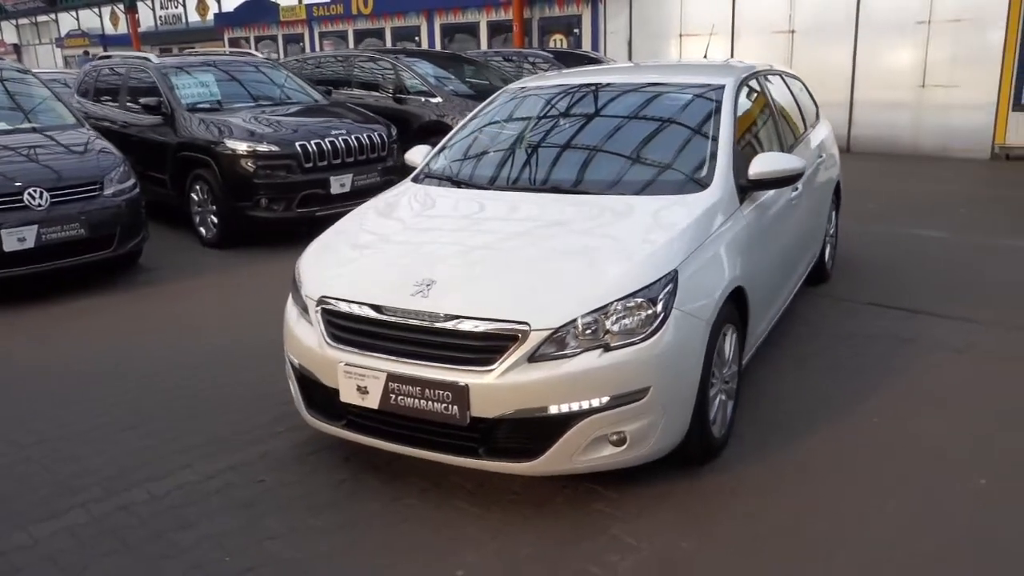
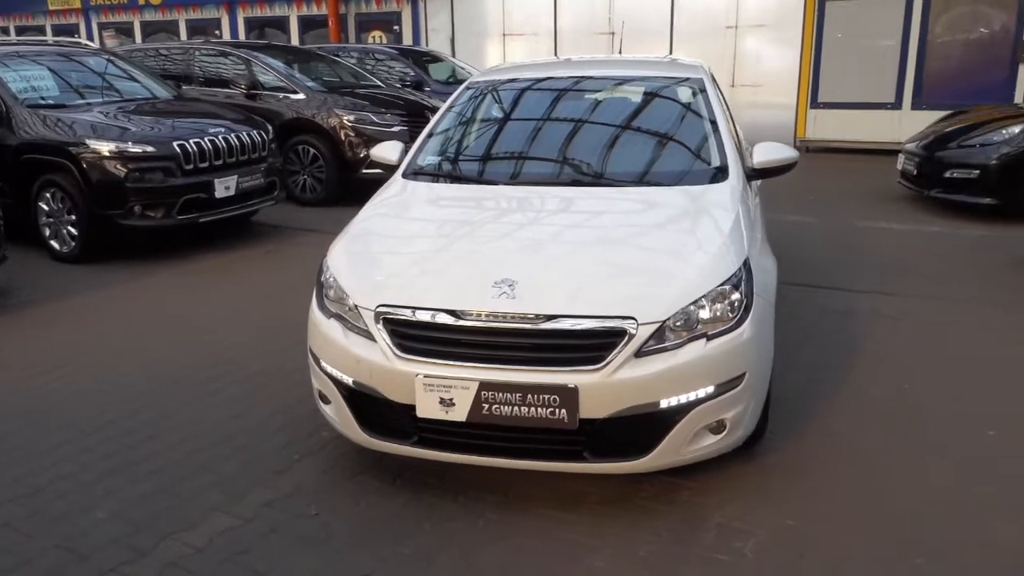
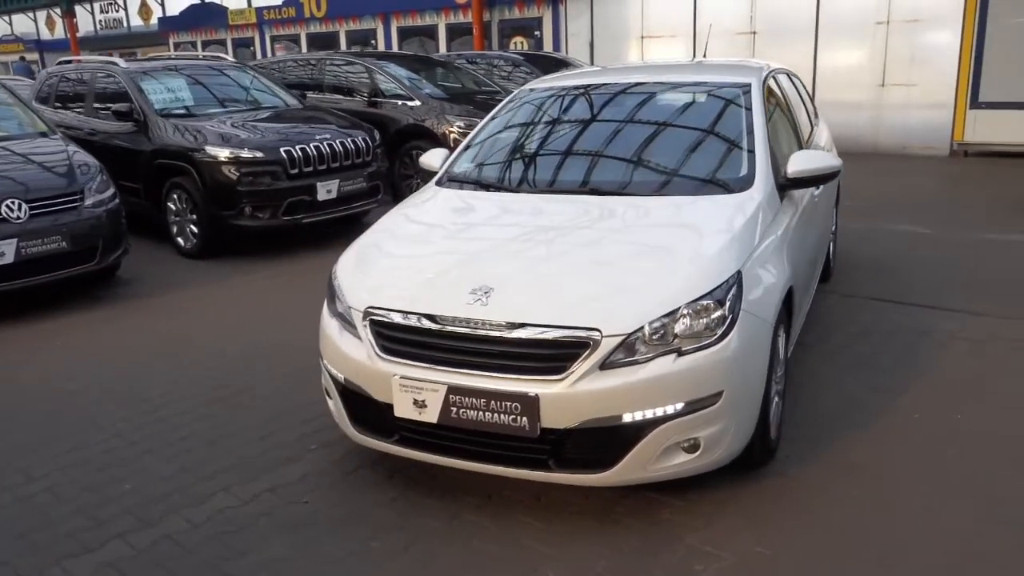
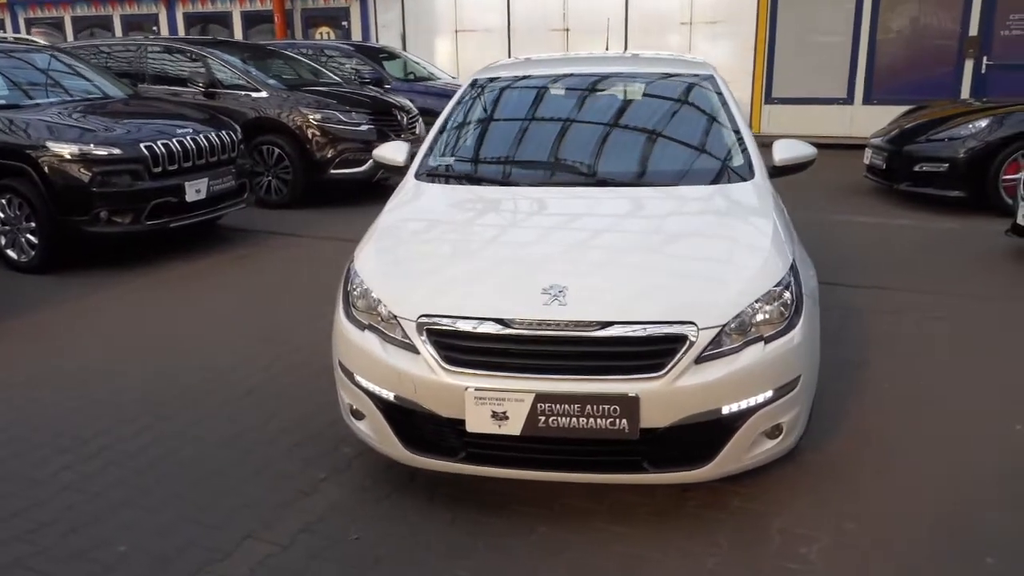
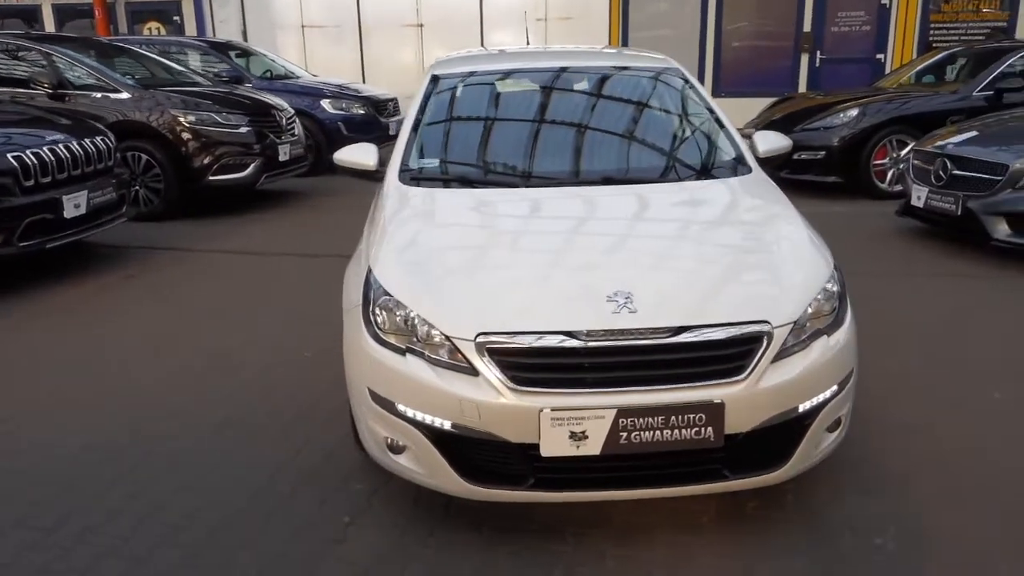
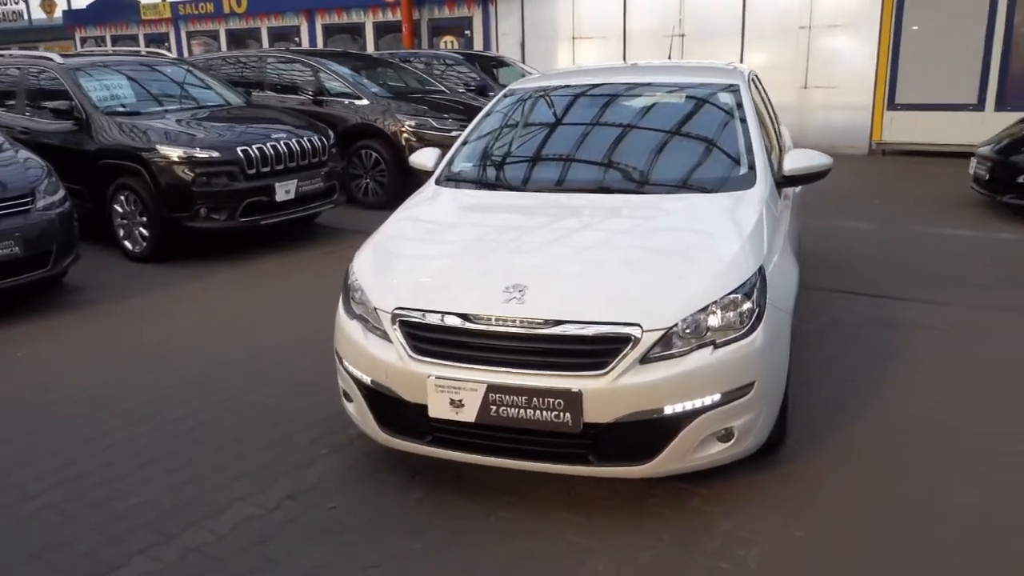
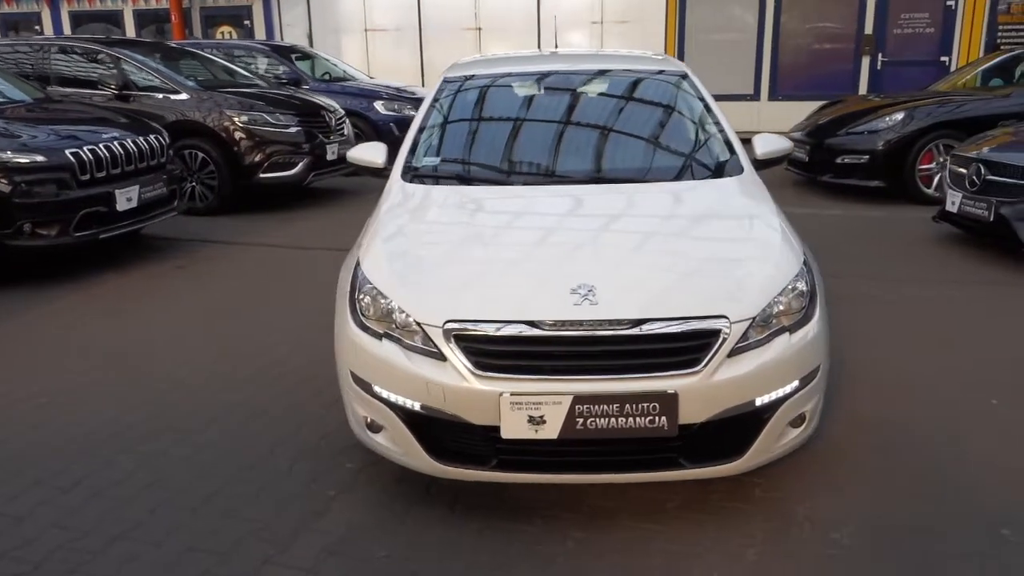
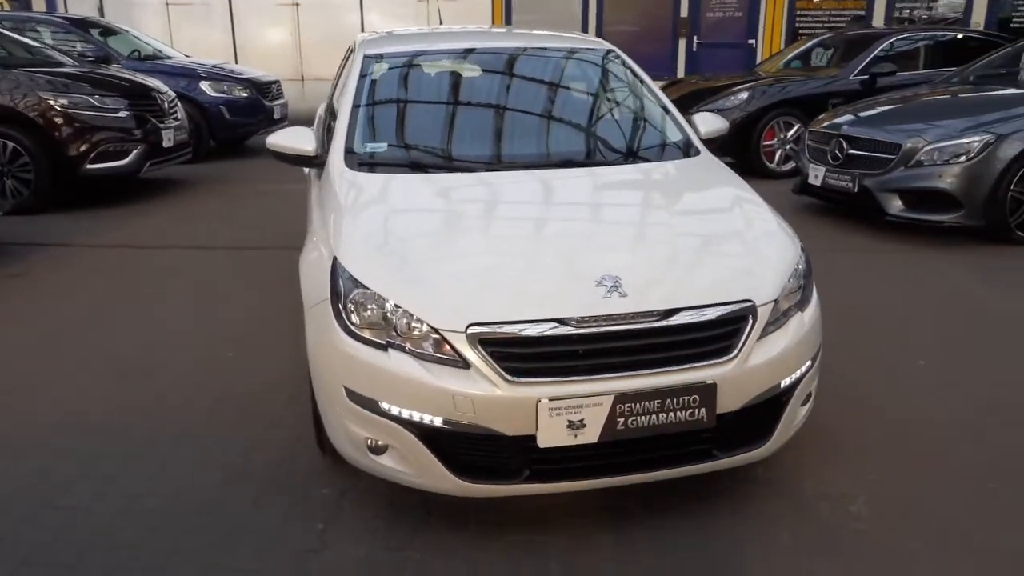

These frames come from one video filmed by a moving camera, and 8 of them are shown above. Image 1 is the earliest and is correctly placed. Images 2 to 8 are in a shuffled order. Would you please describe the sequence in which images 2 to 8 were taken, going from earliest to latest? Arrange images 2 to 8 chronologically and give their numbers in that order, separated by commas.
3, 6, 2, 4, 7, 5, 8
